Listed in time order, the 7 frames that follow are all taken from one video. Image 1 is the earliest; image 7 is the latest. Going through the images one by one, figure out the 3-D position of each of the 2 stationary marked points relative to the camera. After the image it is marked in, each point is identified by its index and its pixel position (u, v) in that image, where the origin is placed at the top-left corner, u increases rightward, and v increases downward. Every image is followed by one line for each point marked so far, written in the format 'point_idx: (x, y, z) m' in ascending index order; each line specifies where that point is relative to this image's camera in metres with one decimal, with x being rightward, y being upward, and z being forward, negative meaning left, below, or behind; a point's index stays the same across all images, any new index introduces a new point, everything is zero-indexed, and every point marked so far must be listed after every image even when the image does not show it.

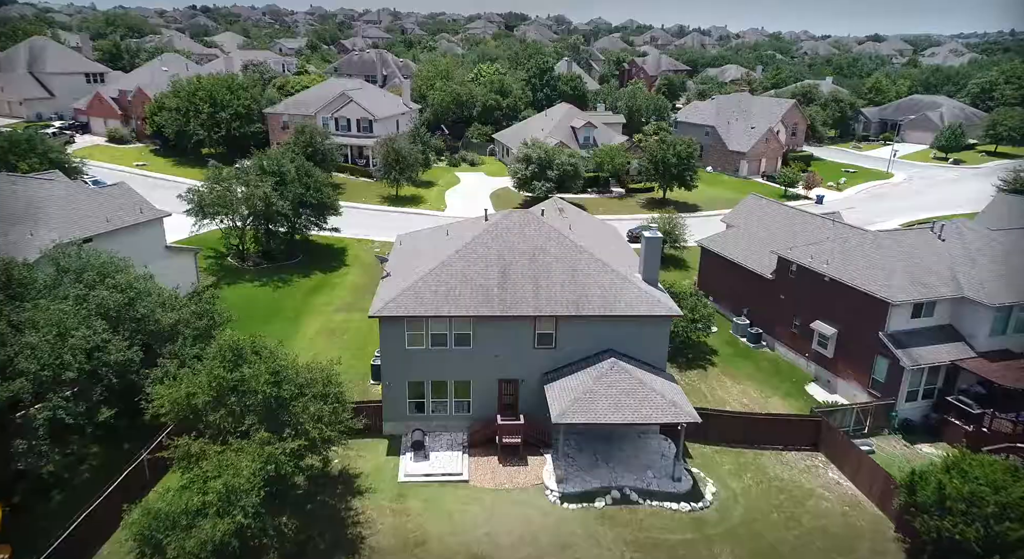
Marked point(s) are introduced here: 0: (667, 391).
0: (+4.7, -3.4, +19.3) m
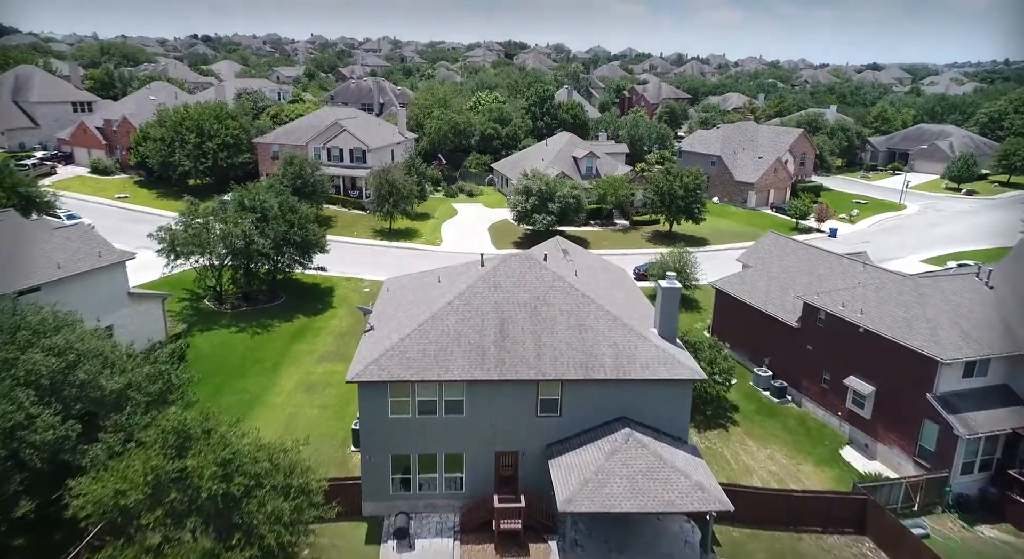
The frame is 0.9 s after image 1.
0: (+4.7, -5.0, +16.6) m
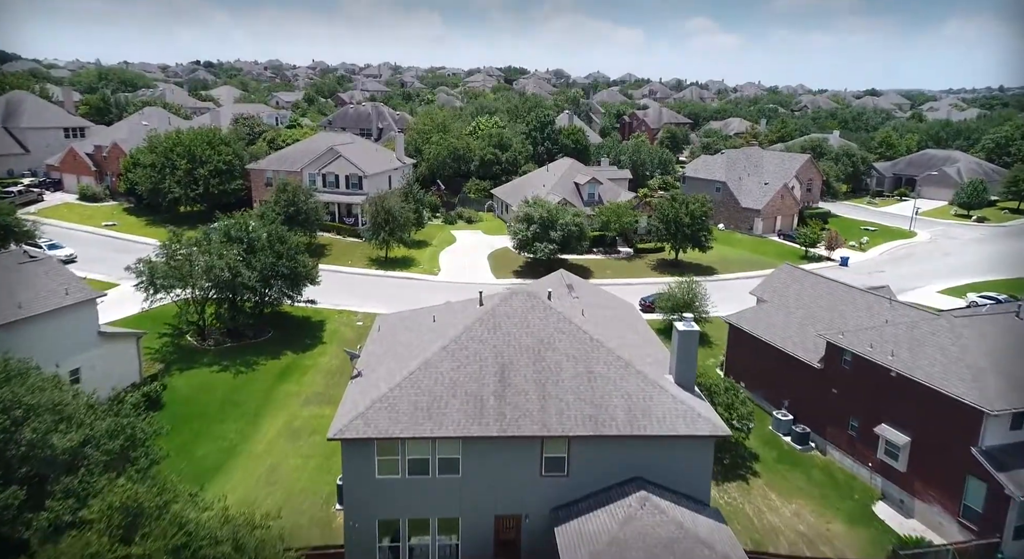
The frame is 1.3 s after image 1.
0: (+4.7, -6.1, +14.7) m
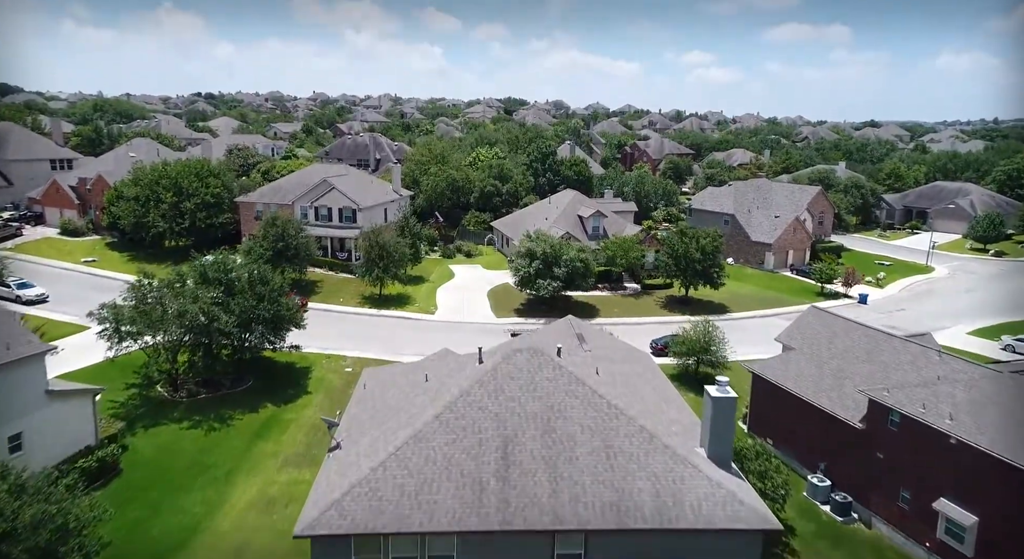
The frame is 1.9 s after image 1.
0: (+4.9, -7.3, +11.9) m
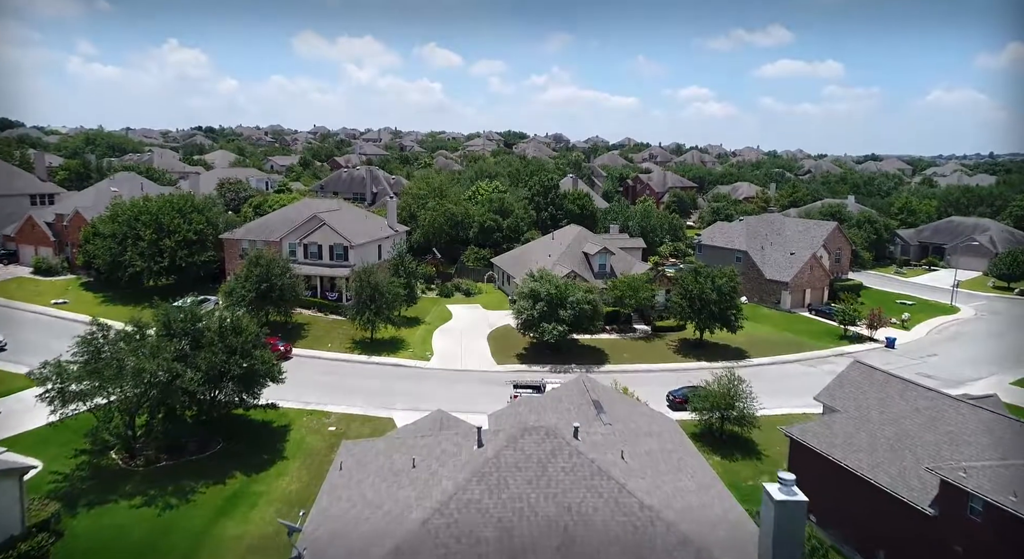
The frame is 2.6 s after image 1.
0: (+5.0, -8.4, +8.5) m
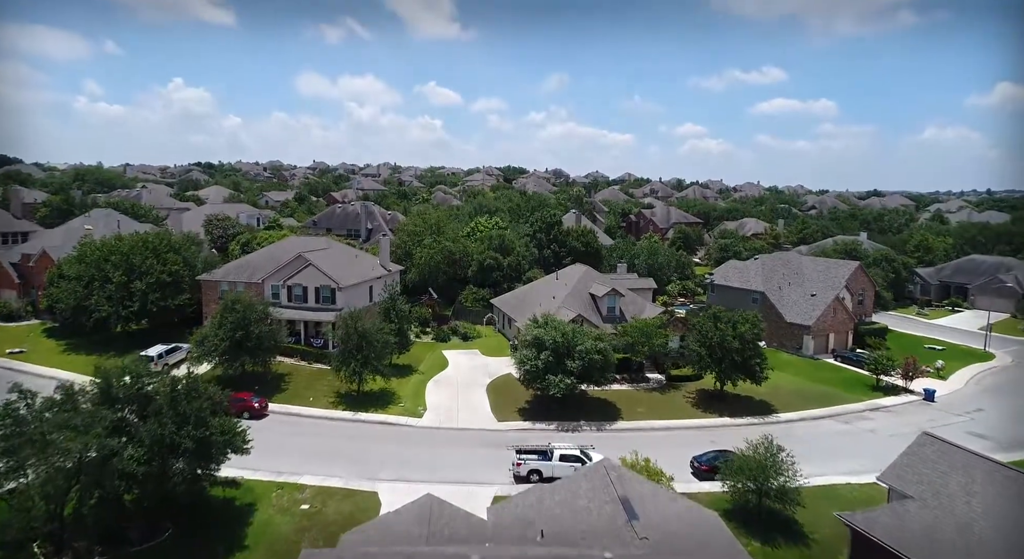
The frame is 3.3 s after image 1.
0: (+5.2, -9.4, +4.4) m
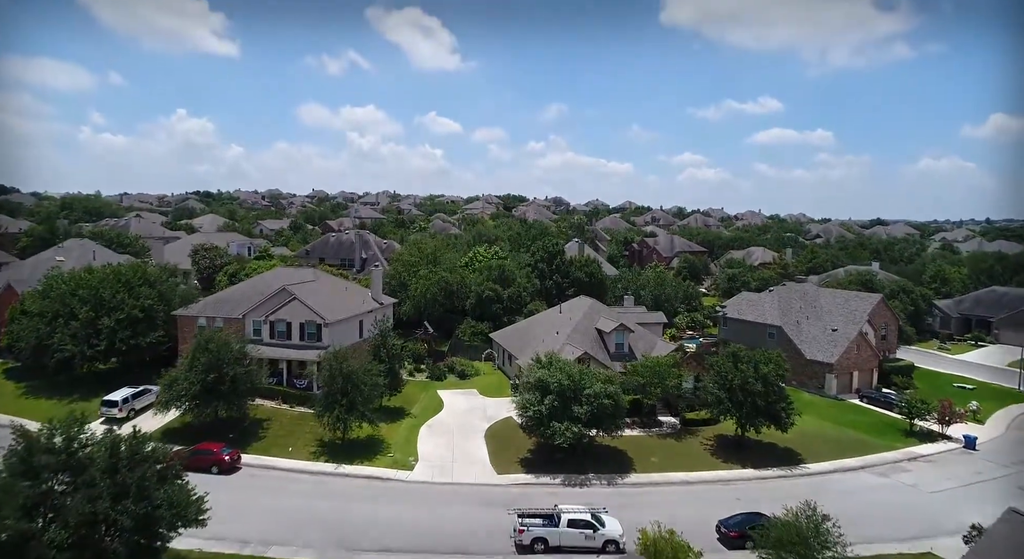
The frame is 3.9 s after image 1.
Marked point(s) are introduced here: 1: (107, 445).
0: (+5.2, -9.9, +1.0) m
1: (-11.4, -4.7, +17.9) m
